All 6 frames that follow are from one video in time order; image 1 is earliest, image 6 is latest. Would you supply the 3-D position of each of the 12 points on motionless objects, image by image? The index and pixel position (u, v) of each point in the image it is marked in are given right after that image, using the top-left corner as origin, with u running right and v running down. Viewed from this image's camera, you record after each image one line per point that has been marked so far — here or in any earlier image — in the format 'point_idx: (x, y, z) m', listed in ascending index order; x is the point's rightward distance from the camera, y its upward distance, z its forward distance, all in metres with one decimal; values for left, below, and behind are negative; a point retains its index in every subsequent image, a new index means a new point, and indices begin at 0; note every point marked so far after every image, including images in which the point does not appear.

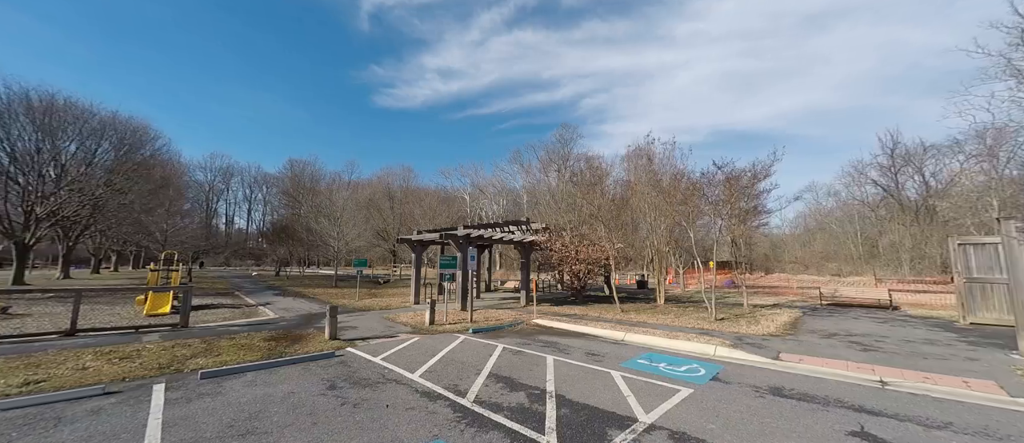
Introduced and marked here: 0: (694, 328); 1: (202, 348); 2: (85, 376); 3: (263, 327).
0: (+4.4, -2.6, +9.0) m
1: (-6.2, -2.5, +7.4) m
2: (-6.5, -2.3, +5.6) m
3: (-6.6, -2.8, +9.9) m
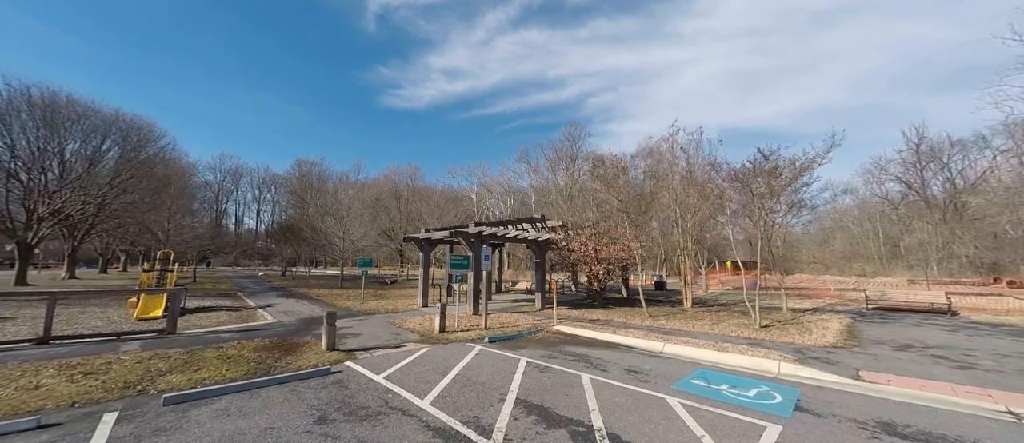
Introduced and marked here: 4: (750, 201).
0: (+4.9, -2.5, +7.9) m
1: (-5.8, -2.4, +6.4) m
2: (-6.1, -2.2, +4.7) m
3: (-6.2, -2.7, +9.0) m
4: (+6.6, +0.5, +10.3) m
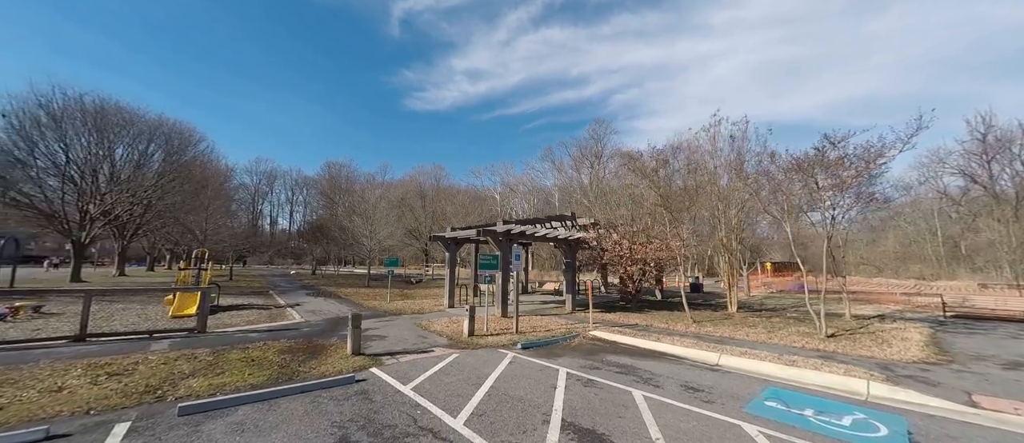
0: (+5.6, -2.4, +7.0) m
1: (-5.1, -2.4, +6.2) m
2: (-5.6, -2.2, +4.5) m
3: (-5.4, -2.7, +8.8) m
4: (+7.4, +0.6, +9.2) m
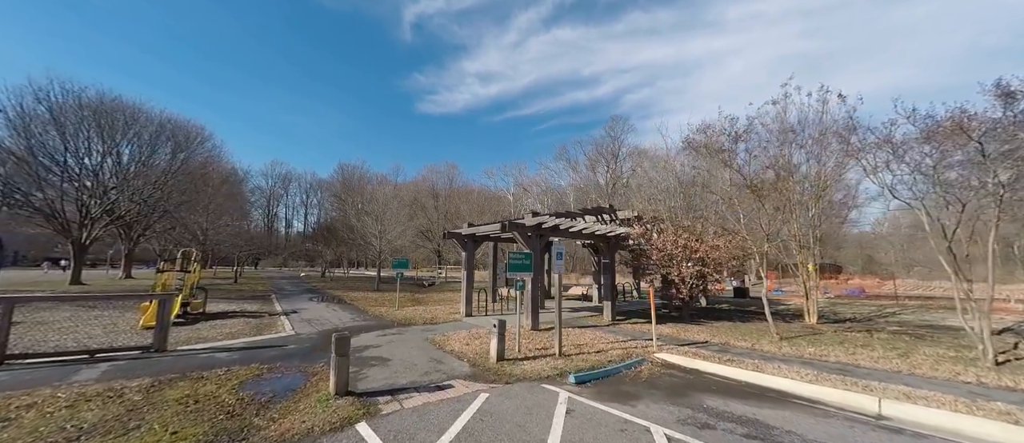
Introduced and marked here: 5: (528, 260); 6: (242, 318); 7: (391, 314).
0: (+6.2, -2.1, +4.7) m
1: (-4.5, -2.2, +4.3) m
2: (-5.0, -2.0, +2.6) m
3: (-4.7, -2.5, +6.9) m
4: (+8.1, +0.9, +6.9) m
5: (+0.3, -0.8, +7.5) m
6: (-8.3, -3.0, +11.5) m
7: (-4.2, -3.2, +12.9) m
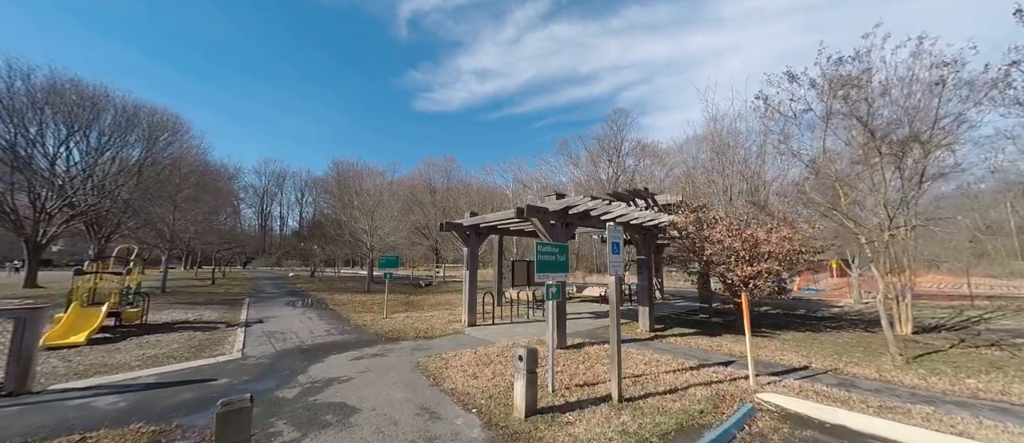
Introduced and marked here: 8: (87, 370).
0: (+6.6, -1.8, +2.5) m
1: (-4.1, -1.9, +2.0) m
2: (-4.6, -1.7, +0.3) m
3: (-4.3, -2.2, +4.5) m
4: (+8.5, +1.2, +4.7) m
5: (+0.7, -0.5, +5.2) m
6: (-8.0, -2.7, +9.1) m
7: (-3.8, -2.9, +10.6) m
8: (-7.0, -2.4, +6.1) m
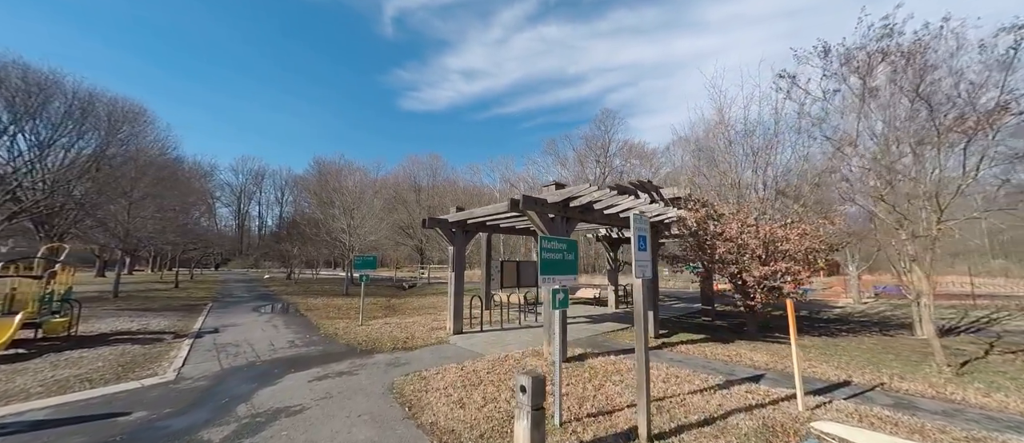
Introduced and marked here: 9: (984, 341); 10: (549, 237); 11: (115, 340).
0: (+6.7, -1.7, +1.7) m
1: (-4.0, -1.8, +0.8) m
2: (-4.5, -1.6, -0.9) m
3: (-4.3, -2.1, +3.4) m
4: (+8.5, +1.3, +4.0) m
5: (+0.7, -0.4, +4.2) m
6: (-8.2, -2.6, +7.8) m
7: (-4.1, -2.8, +9.4) m
8: (-7.1, -2.3, +4.8) m
9: (+9.9, -2.4, +7.6) m
10: (+0.4, -0.2, +3.9) m
11: (-8.7, -2.6, +8.1) m
